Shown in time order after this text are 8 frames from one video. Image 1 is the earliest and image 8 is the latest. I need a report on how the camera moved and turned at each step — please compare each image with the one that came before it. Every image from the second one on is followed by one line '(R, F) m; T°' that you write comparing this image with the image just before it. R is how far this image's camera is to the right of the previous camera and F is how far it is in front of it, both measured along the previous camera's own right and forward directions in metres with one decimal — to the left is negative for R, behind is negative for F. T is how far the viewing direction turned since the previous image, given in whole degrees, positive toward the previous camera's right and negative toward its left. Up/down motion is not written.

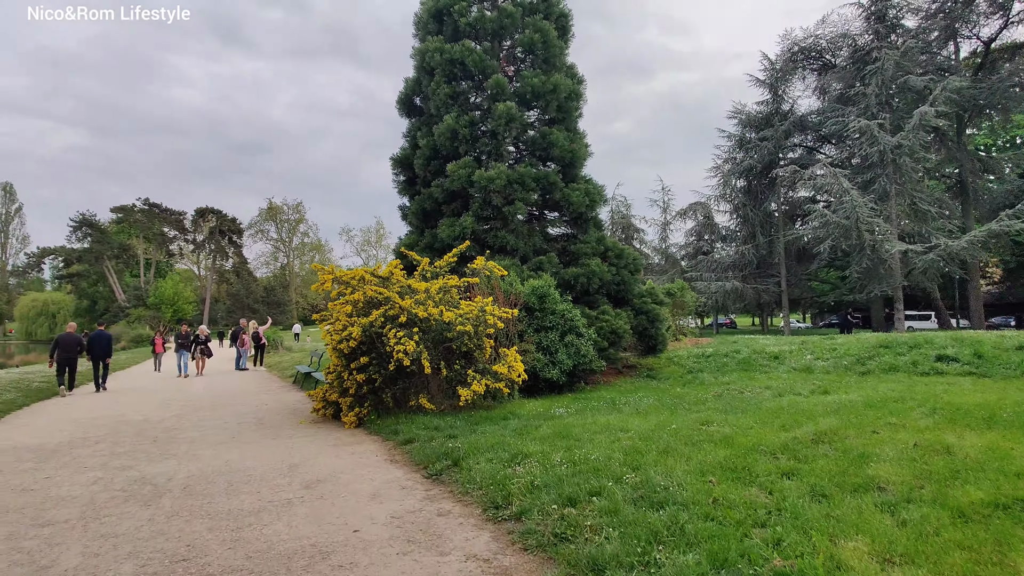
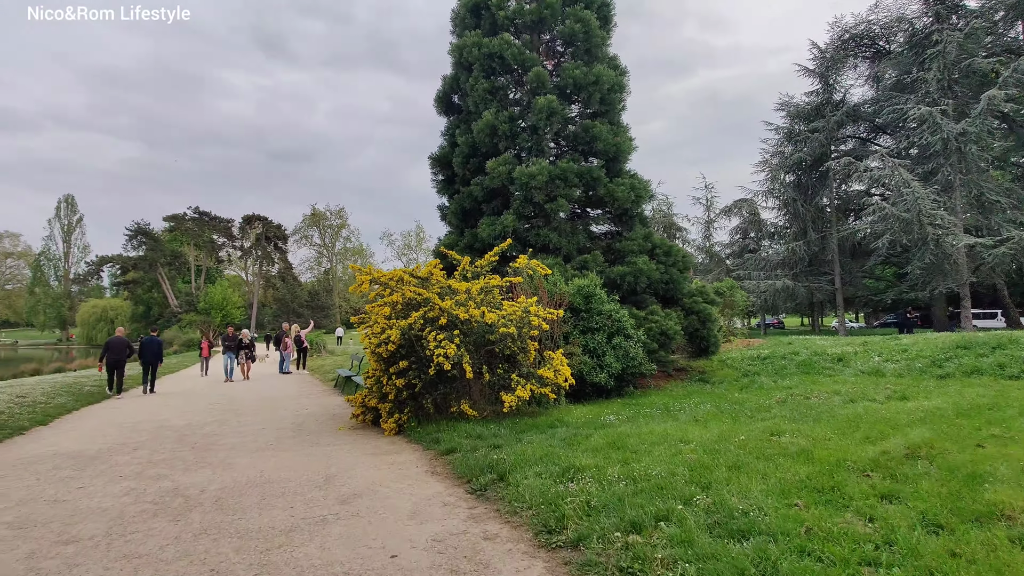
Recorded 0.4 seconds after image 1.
(-0.1, +0.5) m; -4°
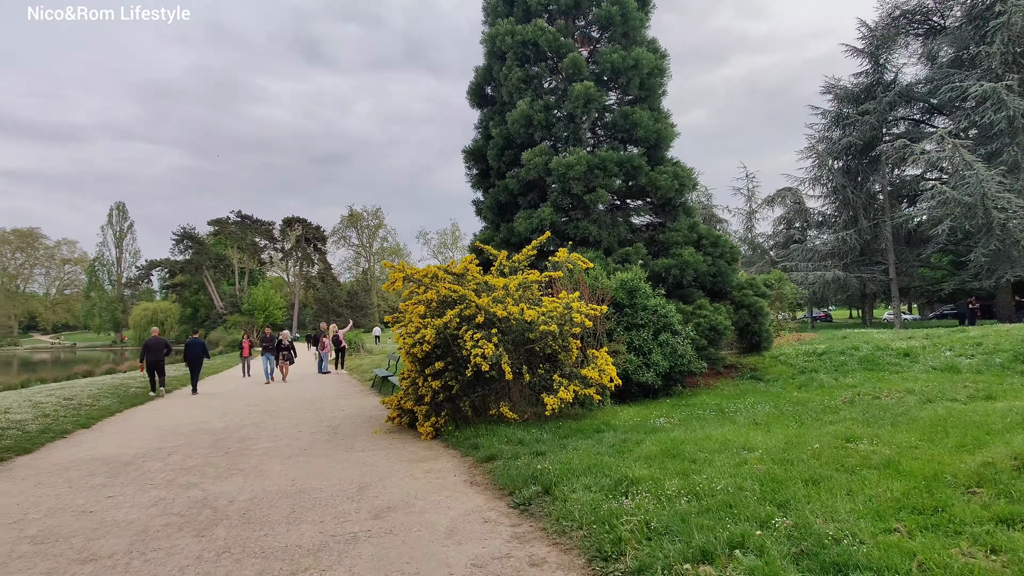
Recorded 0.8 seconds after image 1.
(-0.1, +0.5) m; -3°
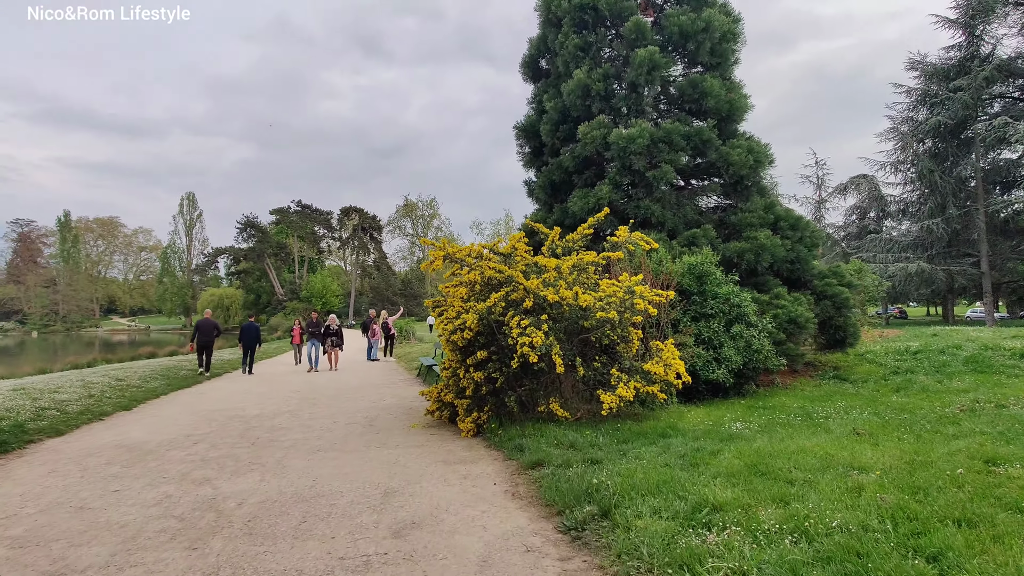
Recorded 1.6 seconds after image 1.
(0.0, +0.9) m; -5°
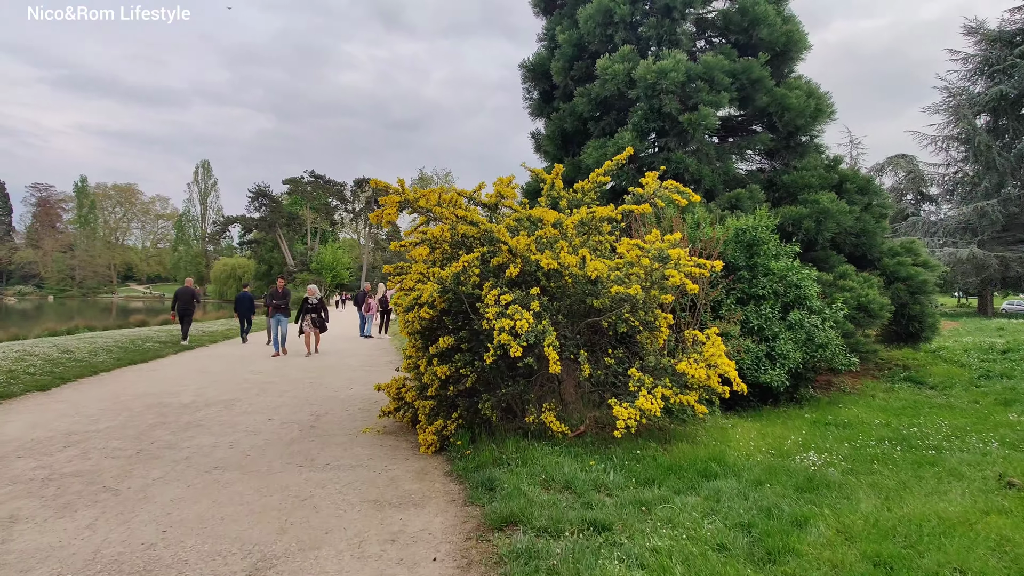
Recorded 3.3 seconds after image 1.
(+0.3, +2.0) m; -1°
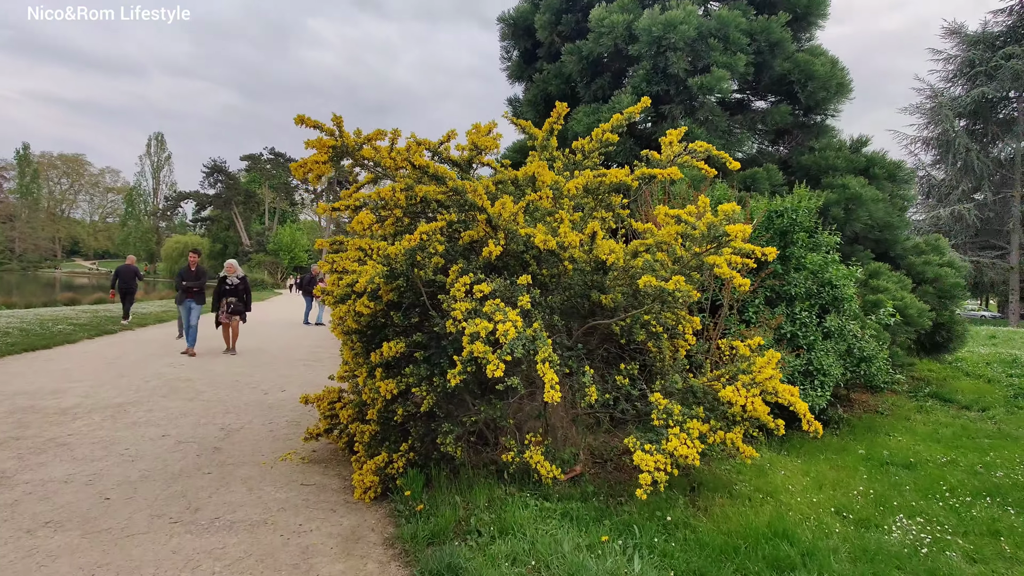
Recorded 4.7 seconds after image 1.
(-0.1, +1.4) m; +3°
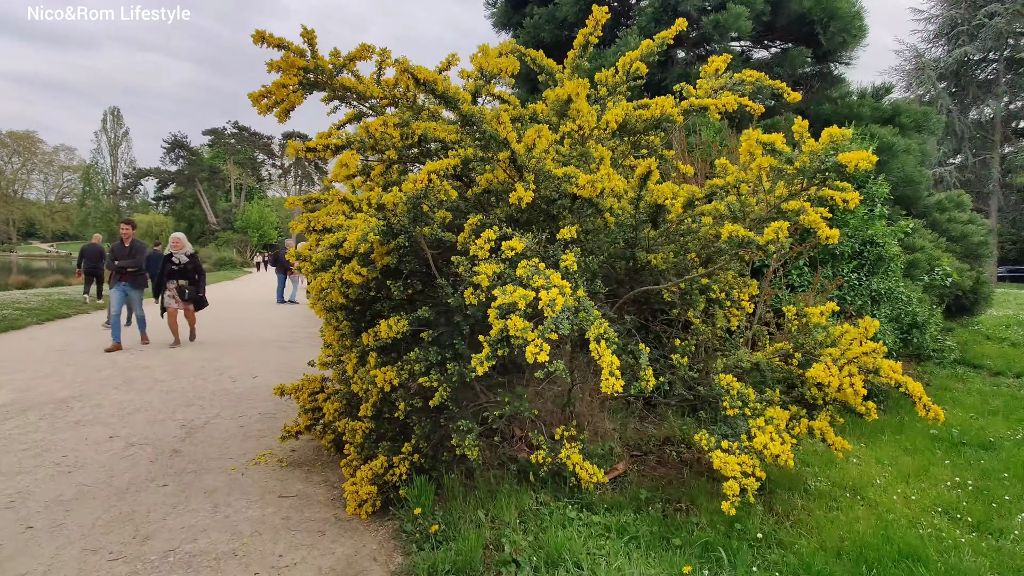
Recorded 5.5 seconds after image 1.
(-0.3, +0.7) m; +2°
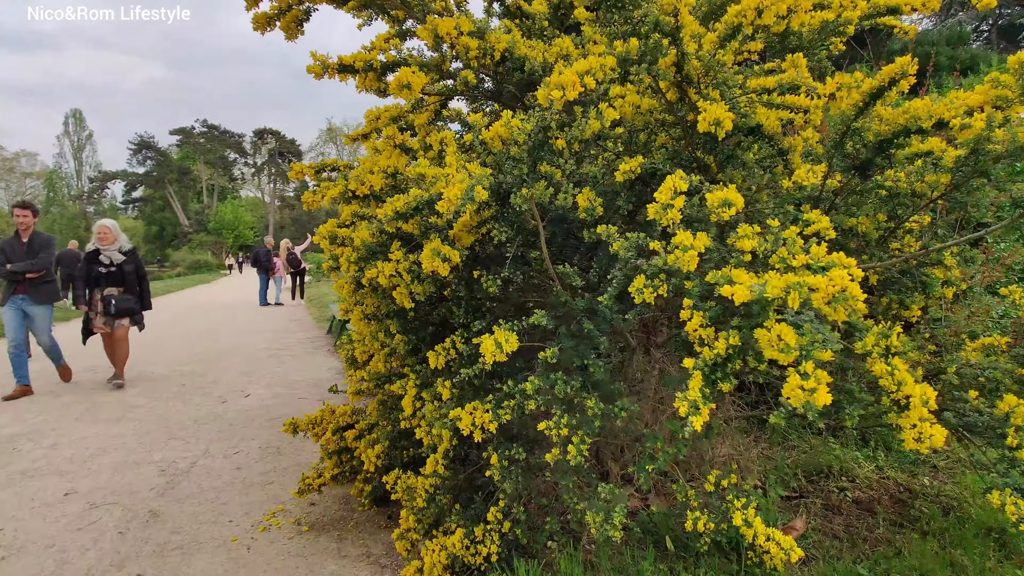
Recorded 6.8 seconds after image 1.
(-0.5, +1.0) m; +2°
